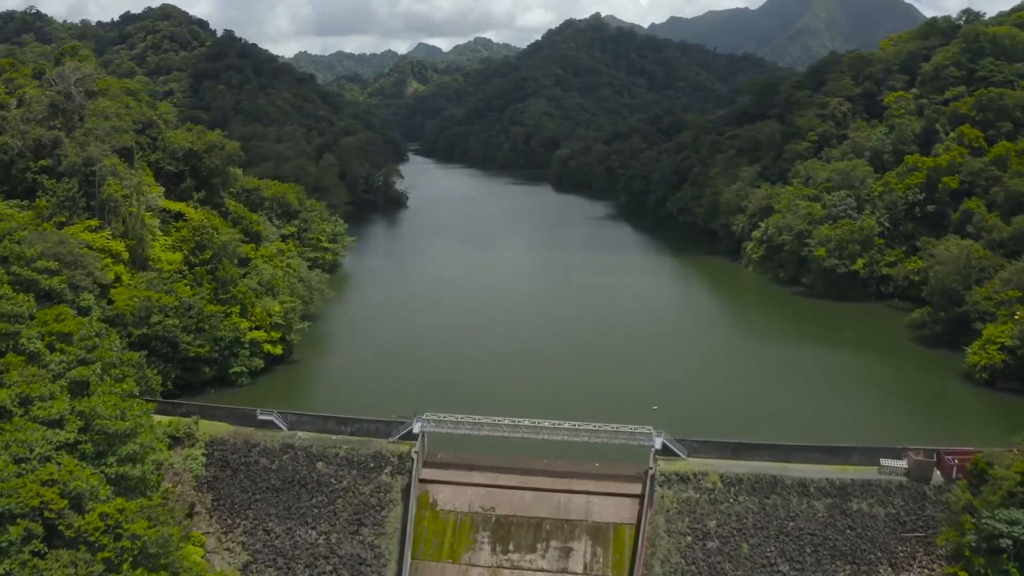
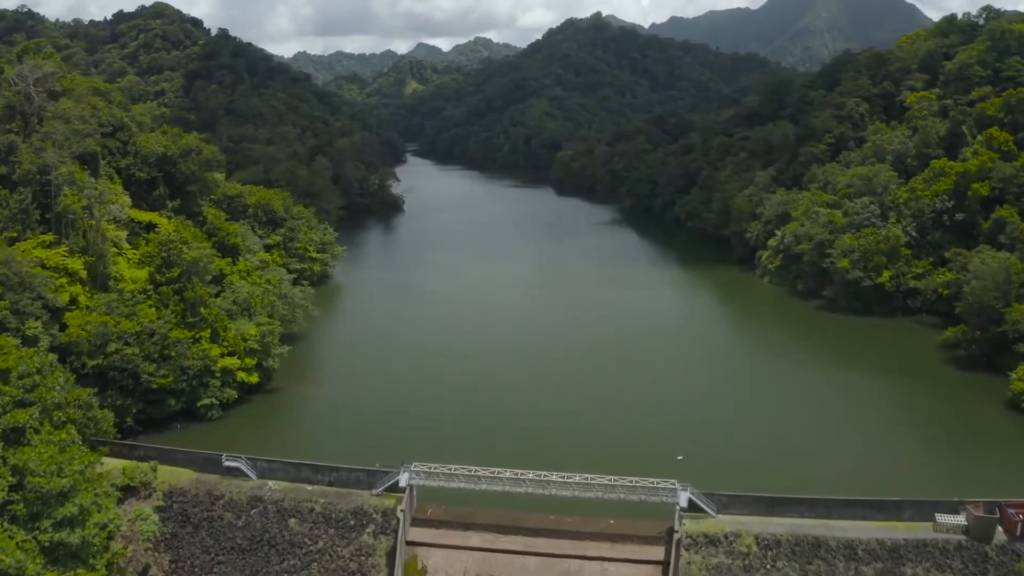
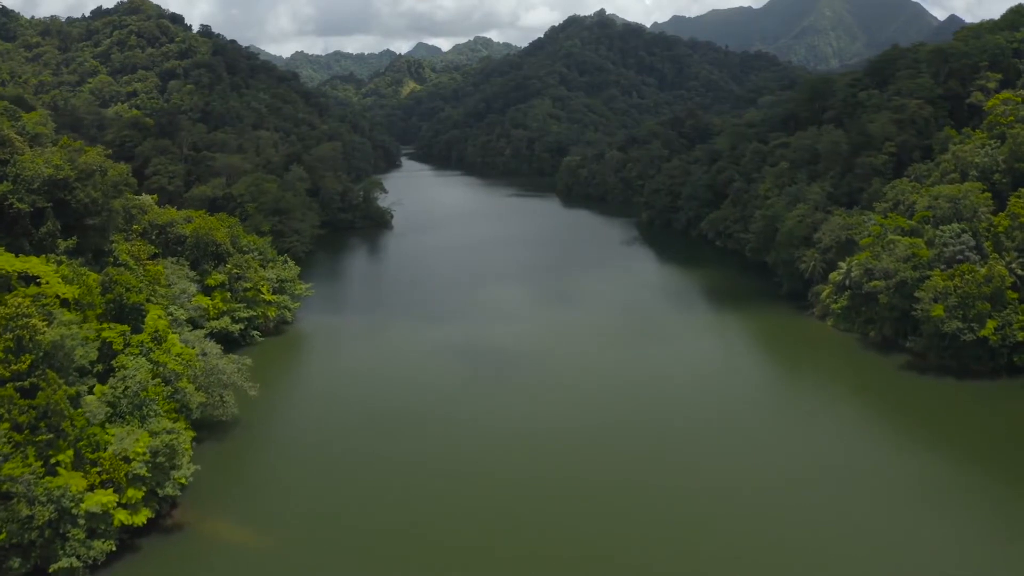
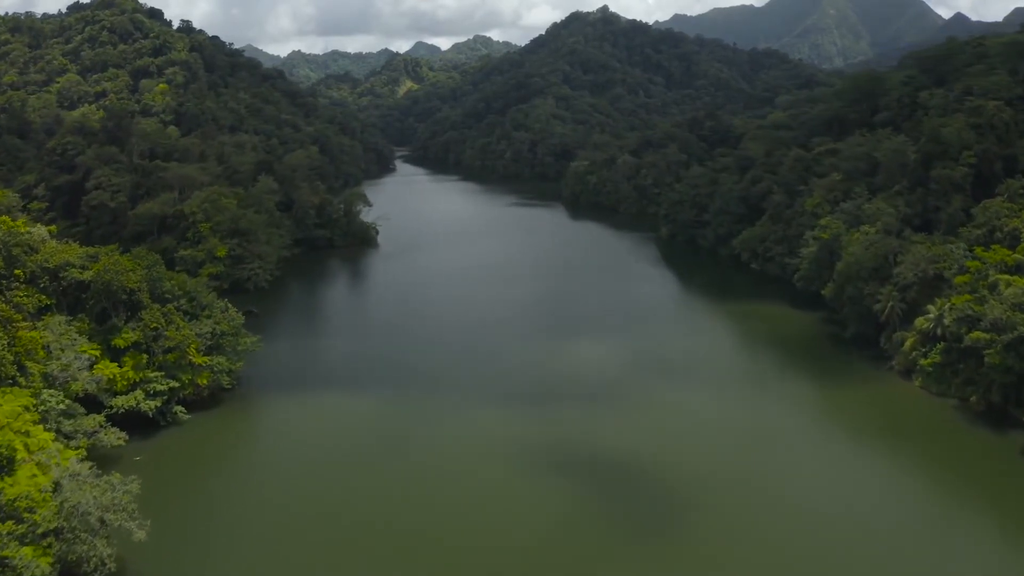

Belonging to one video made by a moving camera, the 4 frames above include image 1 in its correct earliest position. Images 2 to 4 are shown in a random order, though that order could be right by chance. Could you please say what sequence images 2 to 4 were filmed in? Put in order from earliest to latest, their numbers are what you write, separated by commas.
2, 3, 4
